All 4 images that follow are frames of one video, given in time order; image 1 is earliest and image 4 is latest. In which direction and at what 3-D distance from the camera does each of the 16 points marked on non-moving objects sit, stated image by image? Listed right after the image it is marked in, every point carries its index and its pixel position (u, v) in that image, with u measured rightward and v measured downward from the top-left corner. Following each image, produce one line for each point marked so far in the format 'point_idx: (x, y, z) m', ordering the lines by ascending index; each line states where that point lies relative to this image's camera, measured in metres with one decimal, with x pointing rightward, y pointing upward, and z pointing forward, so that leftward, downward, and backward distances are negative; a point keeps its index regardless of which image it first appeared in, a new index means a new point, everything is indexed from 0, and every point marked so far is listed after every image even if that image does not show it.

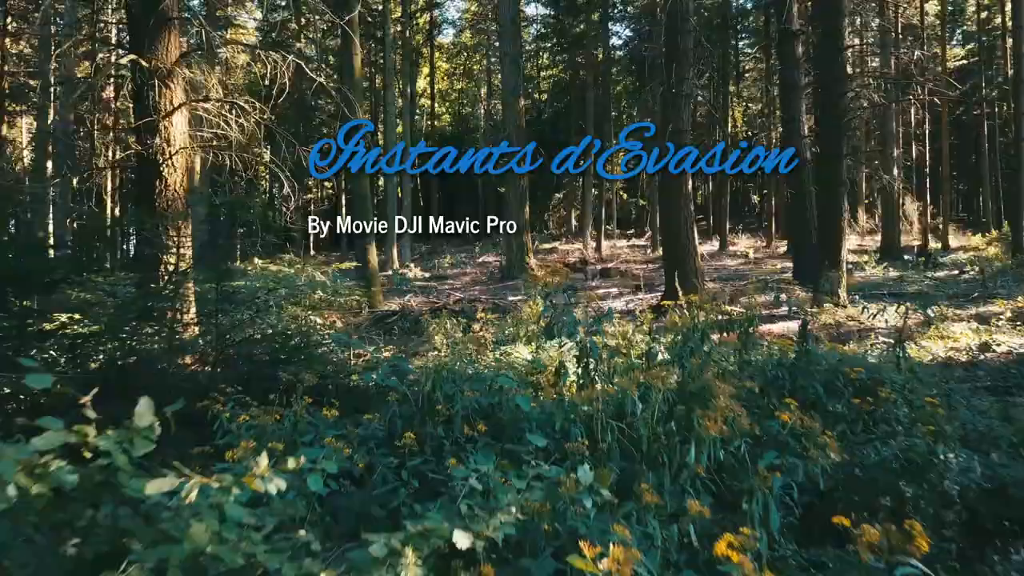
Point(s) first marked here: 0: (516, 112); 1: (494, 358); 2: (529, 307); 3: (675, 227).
0: (+0.1, +4.3, +19.4) m
1: (-0.2, -0.7, +7.1) m
2: (+0.2, -0.3, +11.0) m
3: (+2.3, +0.9, +11.3) m
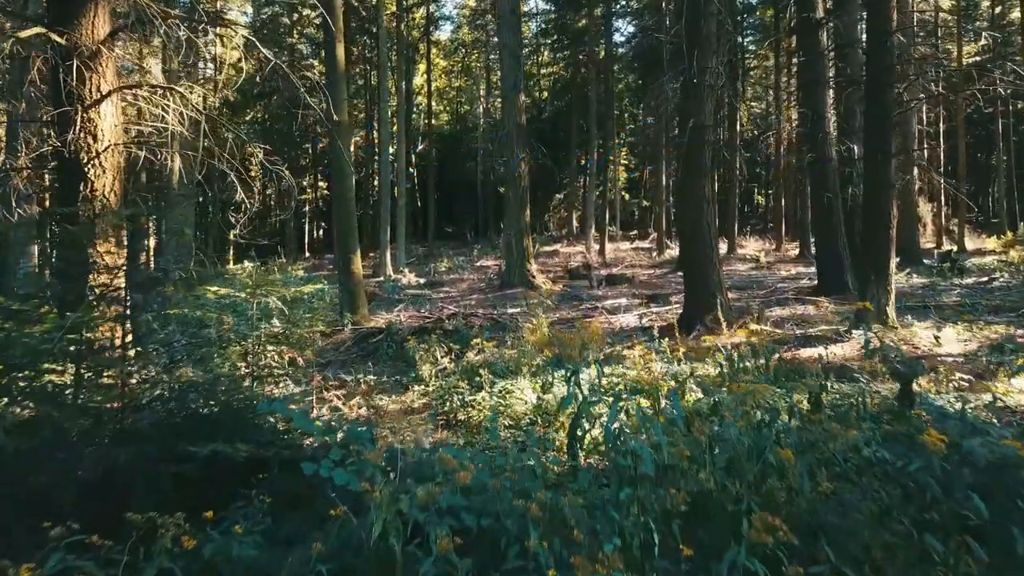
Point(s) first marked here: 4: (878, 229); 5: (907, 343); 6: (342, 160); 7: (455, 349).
0: (+0.1, +4.1, +18.1) m
1: (-0.2, -0.9, +5.8) m
2: (+0.2, -0.5, +9.7) m
3: (+2.3, +0.7, +10.0) m
4: (+4.1, +0.7, +9.0) m
5: (+4.0, -0.6, +8.1) m
6: (-2.5, +1.8, +11.6) m
7: (-0.6, -0.6, +8.1) m
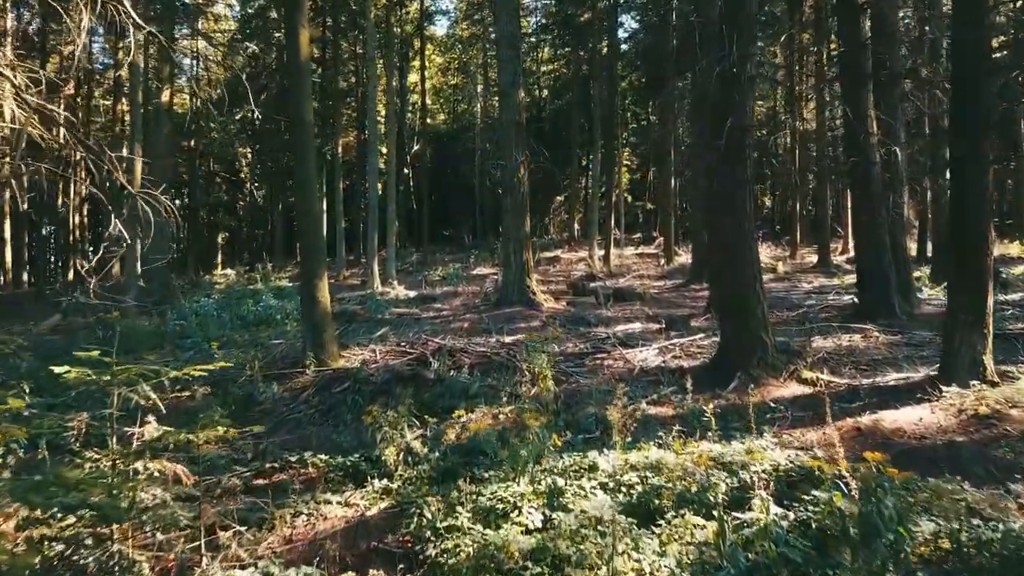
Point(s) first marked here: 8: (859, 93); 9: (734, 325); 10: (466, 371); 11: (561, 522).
0: (0.0, +3.7, +16.2) m
1: (-0.2, -1.3, +4.0) m
2: (+0.2, -0.8, +7.8) m
3: (+2.3, +0.3, +8.2) m
4: (+4.1, +0.3, +7.1) m
5: (+4.0, -0.9, +6.2) m
6: (-2.5, +1.5, +9.7) m
7: (-0.6, -1.0, +6.2) m
8: (+5.7, +3.2, +13.0) m
9: (+2.3, -0.4, +8.1) m
10: (-0.5, -0.9, +8.5) m
11: (+0.3, -1.2, +4.2) m
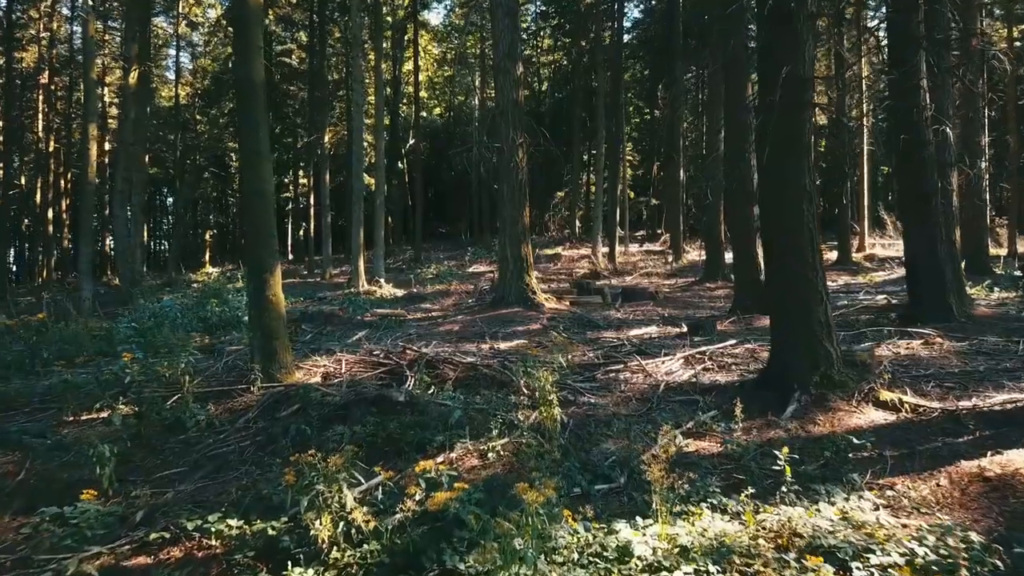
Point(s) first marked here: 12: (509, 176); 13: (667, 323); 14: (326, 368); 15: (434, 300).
0: (0.0, +3.7, +14.5) m
1: (-0.2, -1.2, +2.2) m
2: (+0.1, -0.8, +6.0) m
3: (+2.3, +0.4, +6.4) m
4: (+4.0, +0.3, +5.4) m
5: (+4.0, -0.9, +4.5) m
6: (-2.6, +1.5, +8.0) m
7: (-0.7, -1.0, +4.4) m
8: (+5.6, +3.2, +11.3) m
9: (+2.2, -0.3, +6.3) m
10: (-0.5, -0.8, +6.7) m
11: (+0.2, -1.2, +2.4) m
12: (0.0, +2.1, +14.4) m
13: (+2.2, -0.5, +11.5) m
14: (-1.9, -0.8, +8.2) m
15: (-1.6, -0.3, +16.5) m
